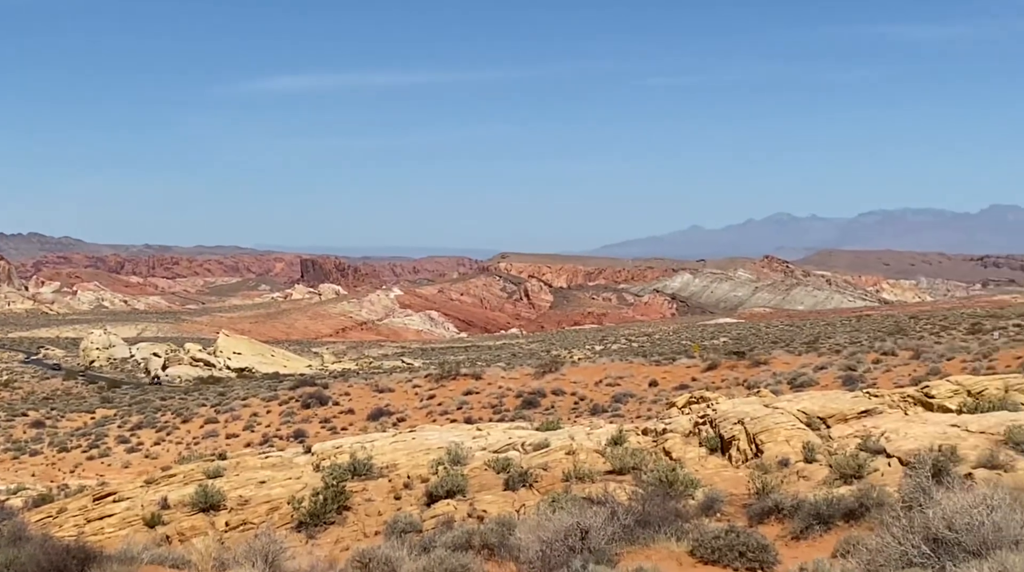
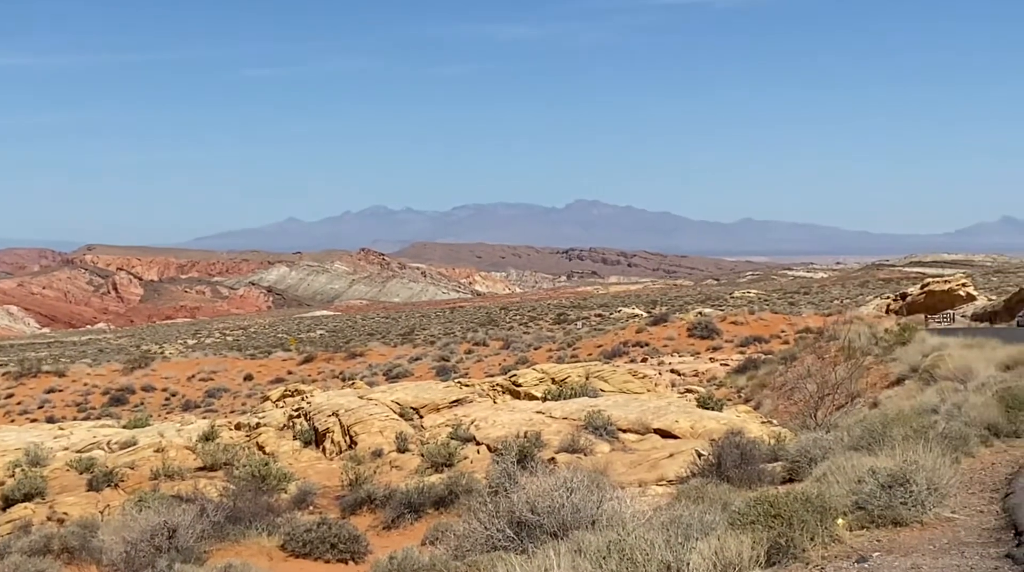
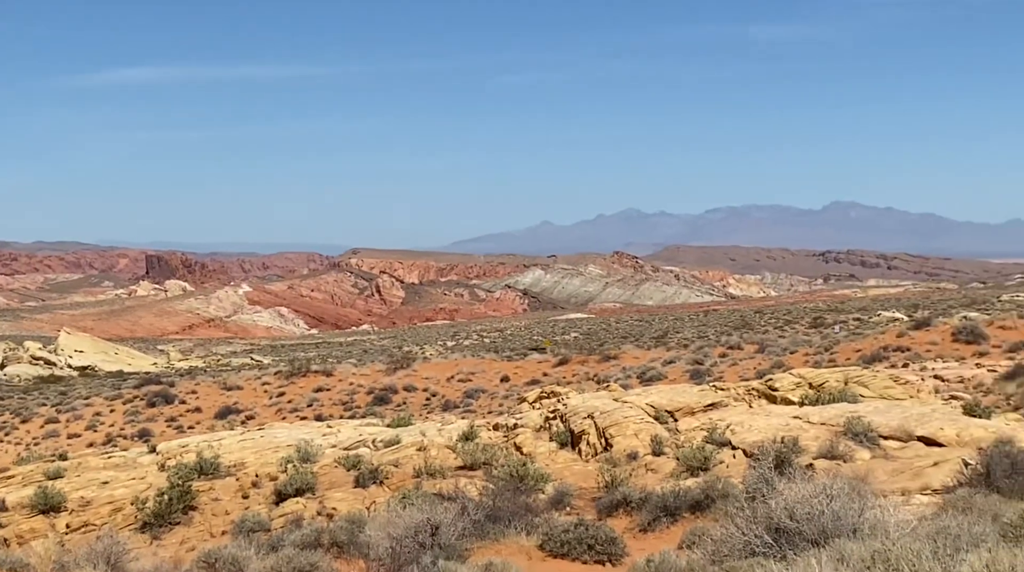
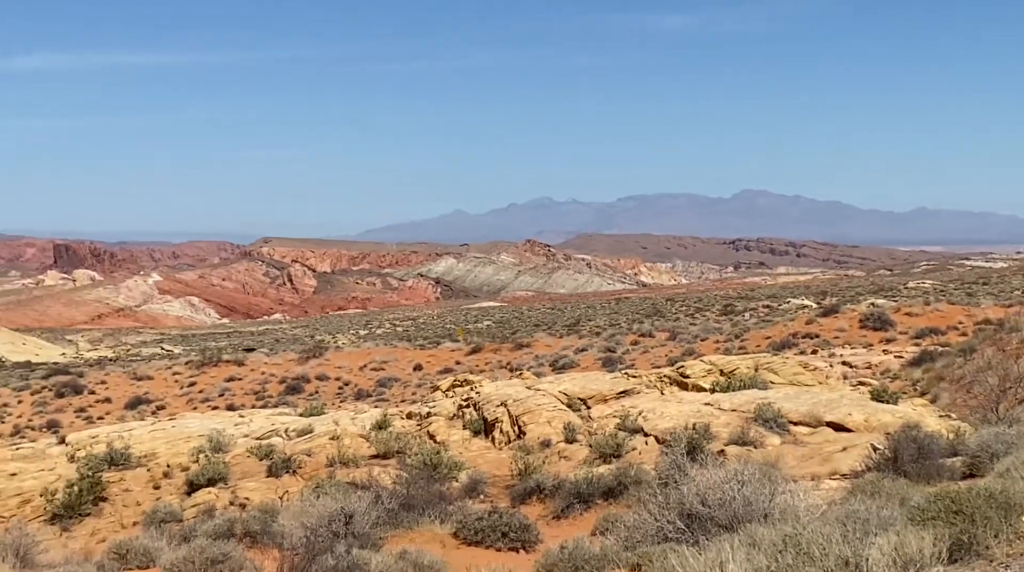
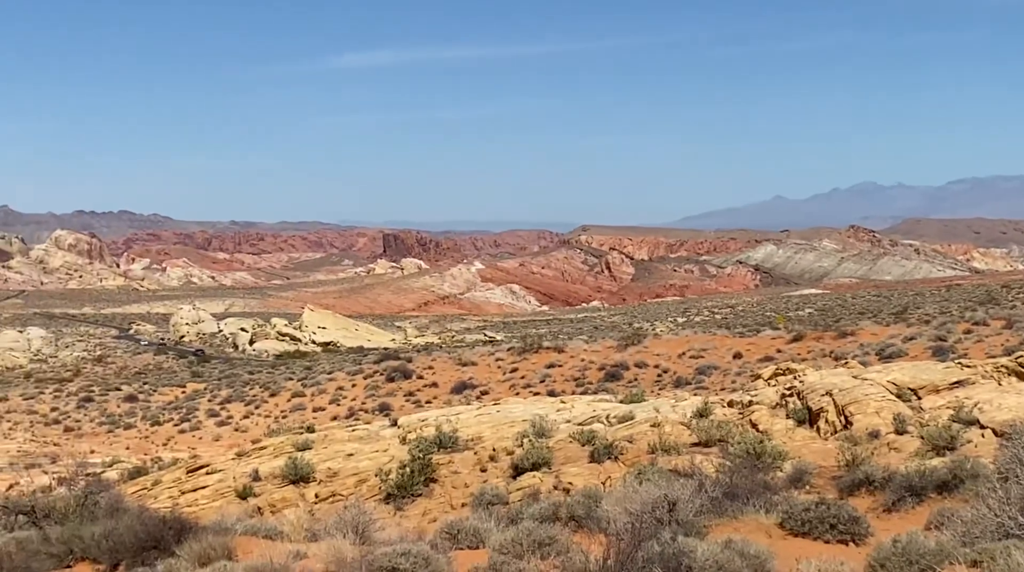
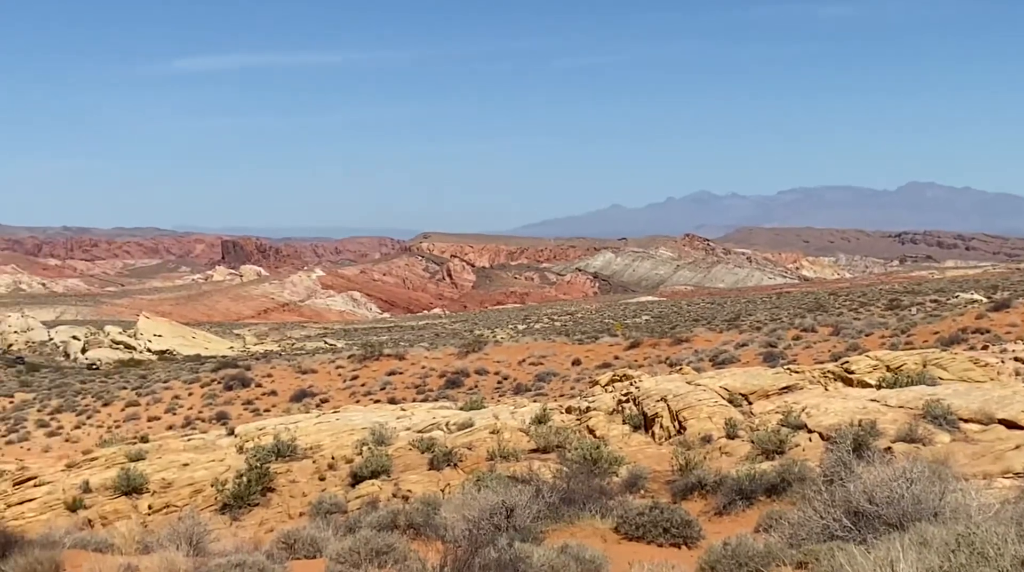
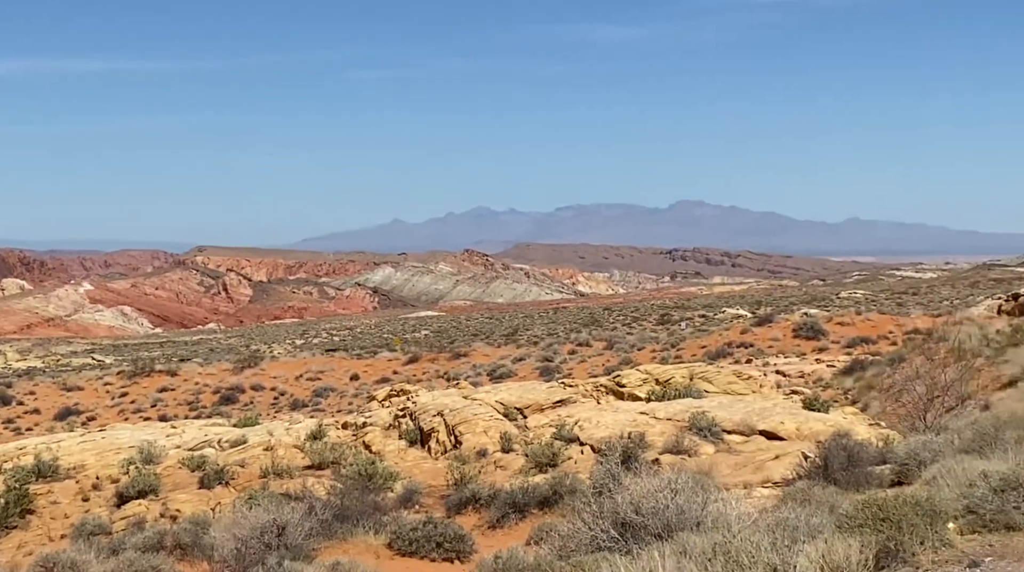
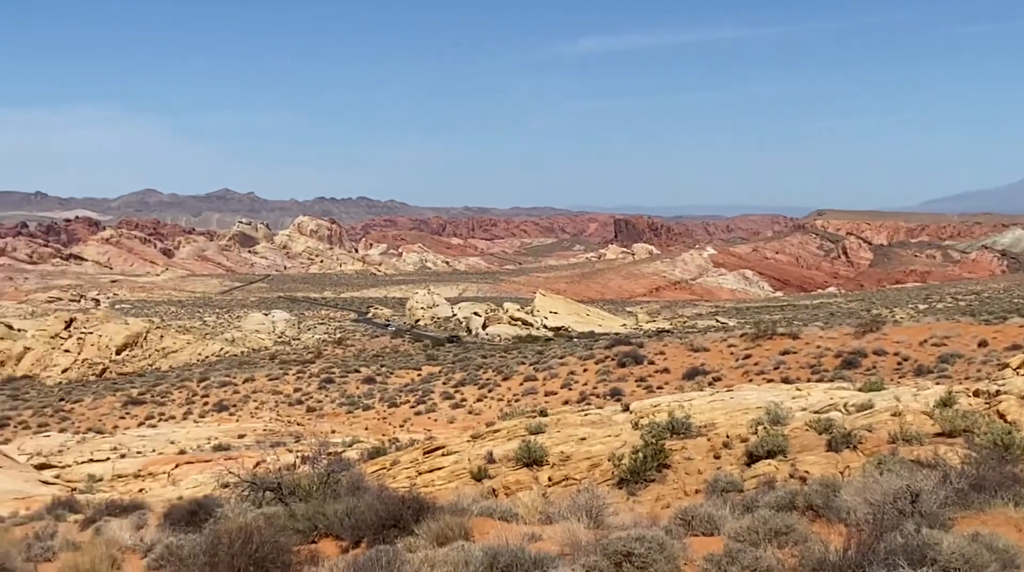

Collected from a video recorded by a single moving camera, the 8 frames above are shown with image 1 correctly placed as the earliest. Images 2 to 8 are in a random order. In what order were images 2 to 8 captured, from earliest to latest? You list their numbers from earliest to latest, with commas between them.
3, 7, 2, 4, 6, 5, 8
